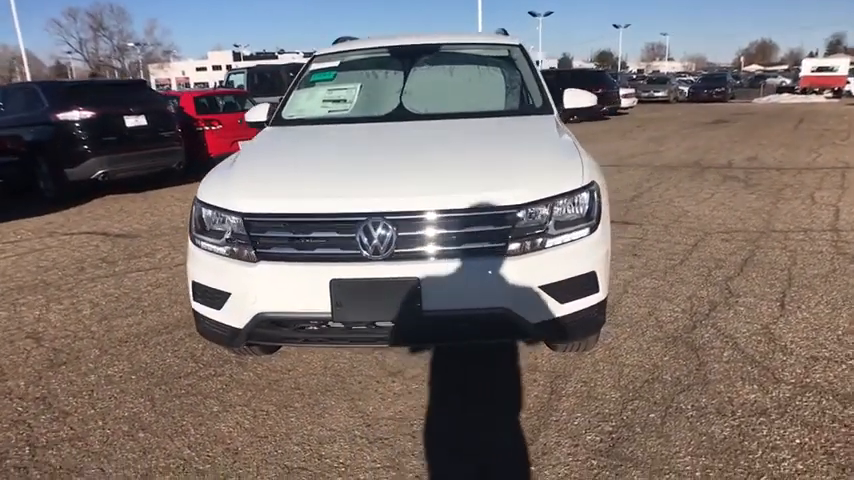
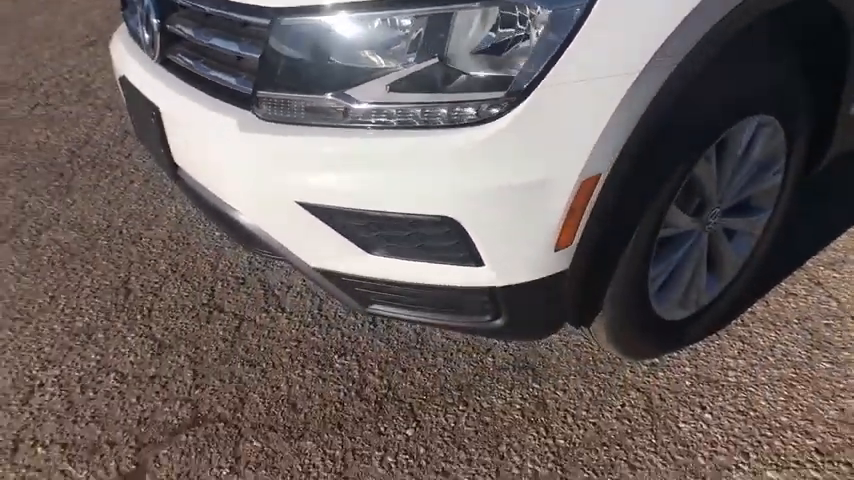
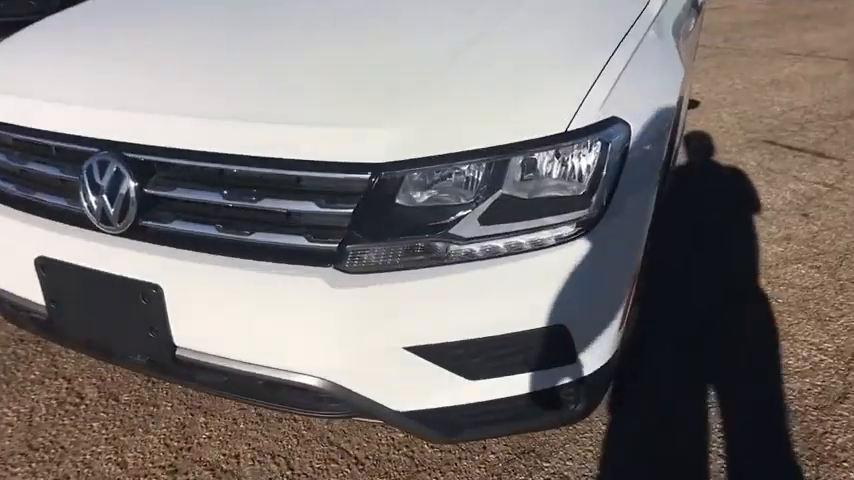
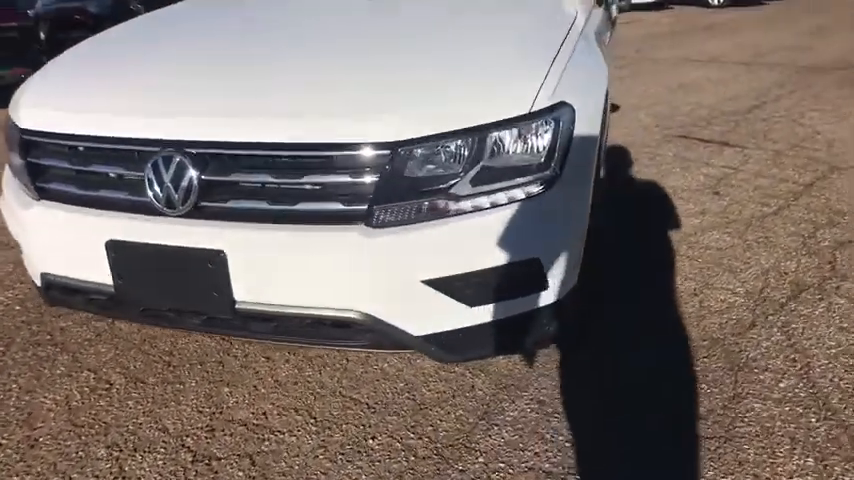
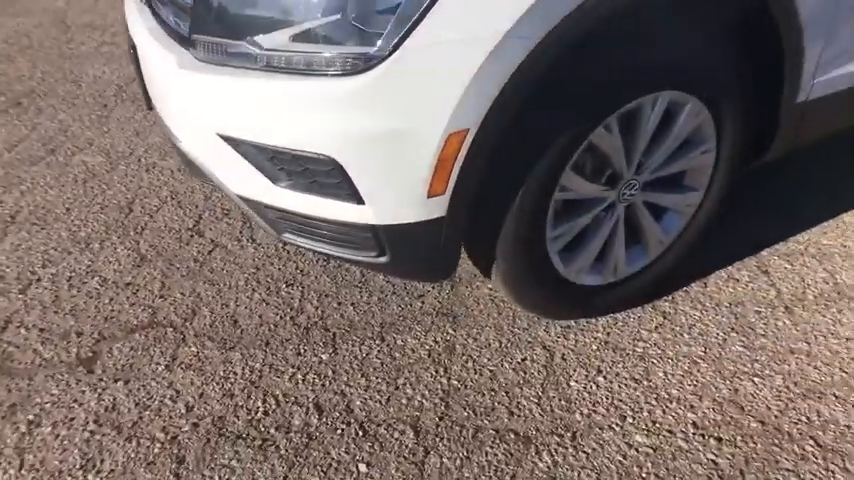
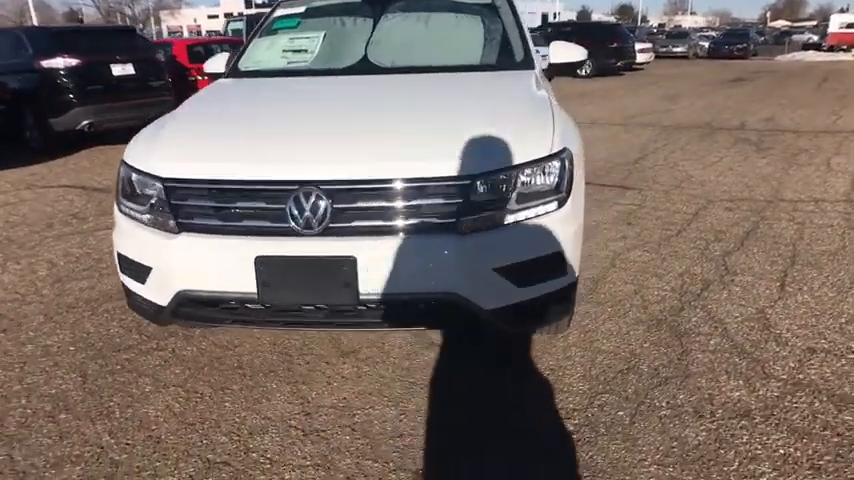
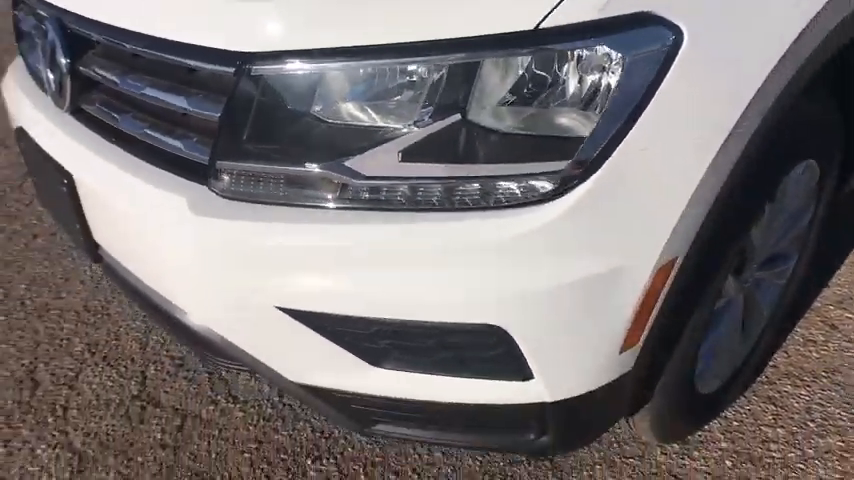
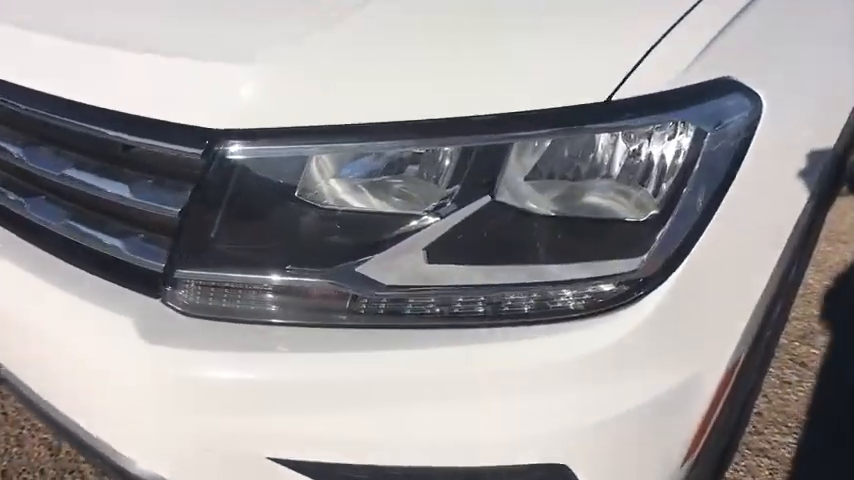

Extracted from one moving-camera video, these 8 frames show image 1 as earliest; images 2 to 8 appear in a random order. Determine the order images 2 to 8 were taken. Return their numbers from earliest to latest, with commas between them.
6, 4, 3, 8, 7, 2, 5
